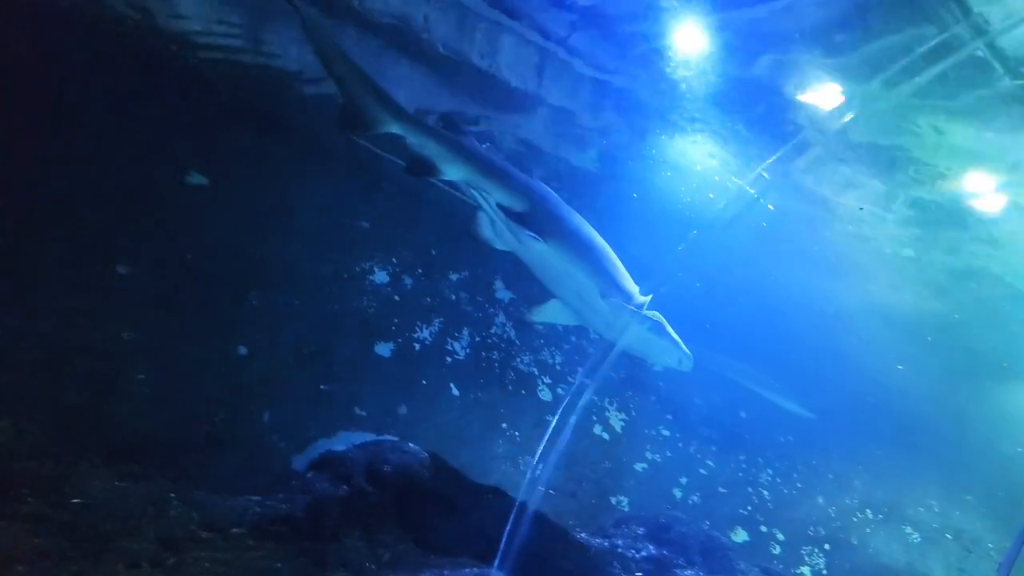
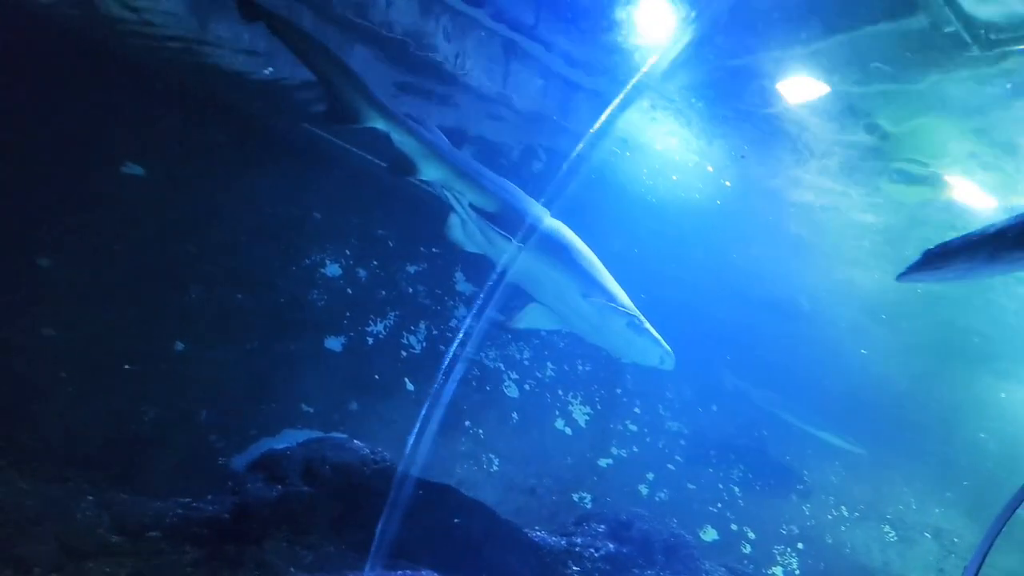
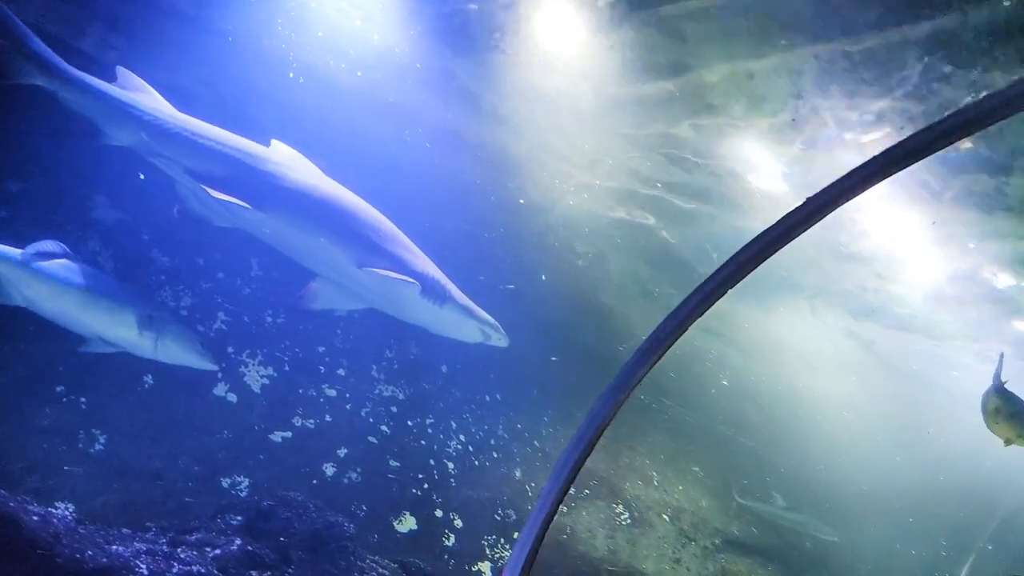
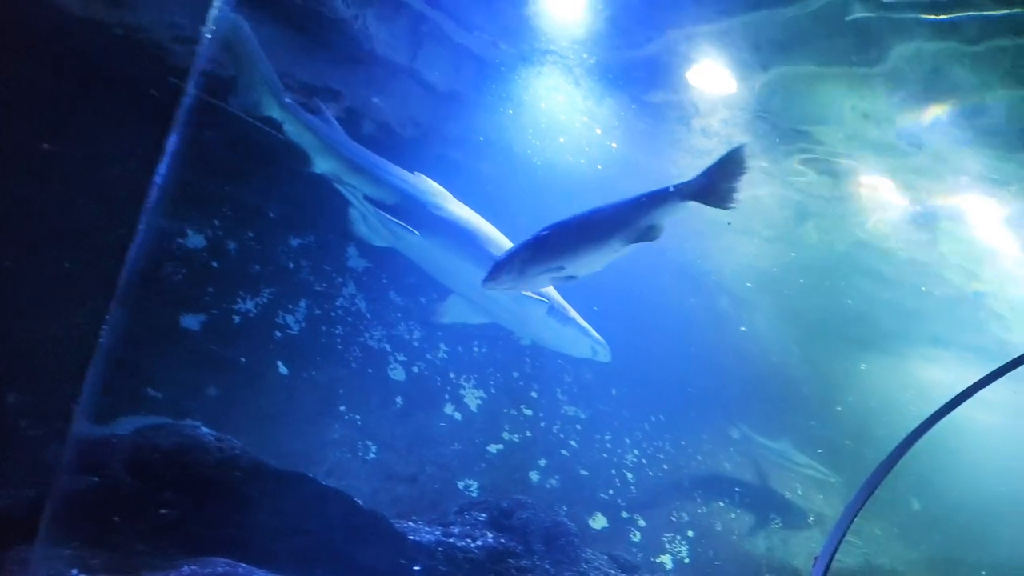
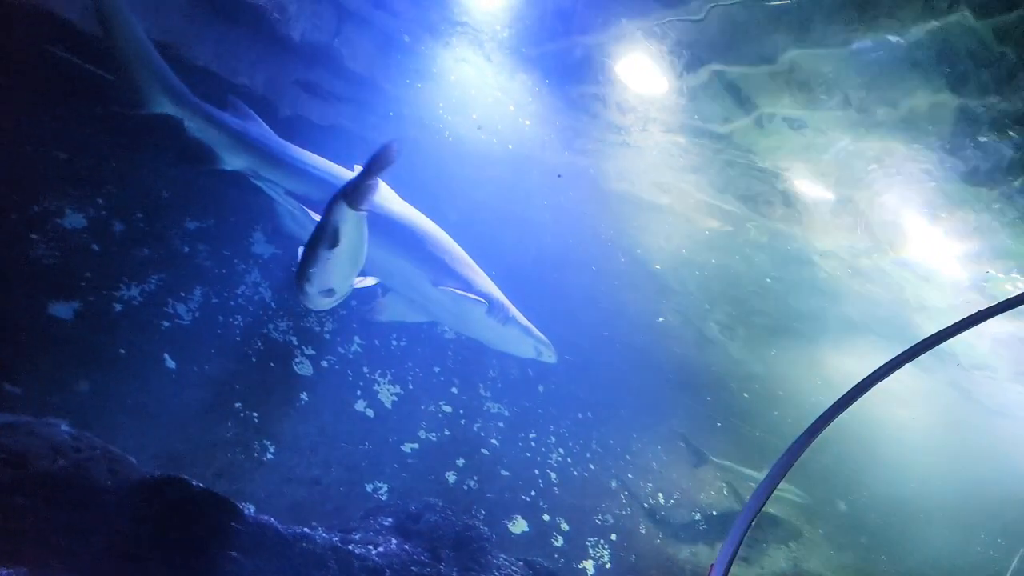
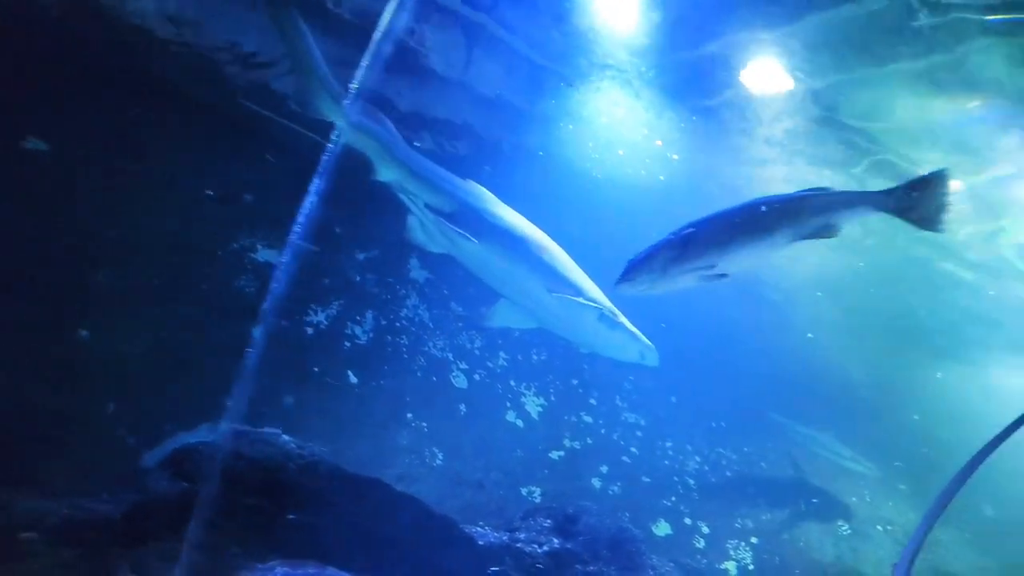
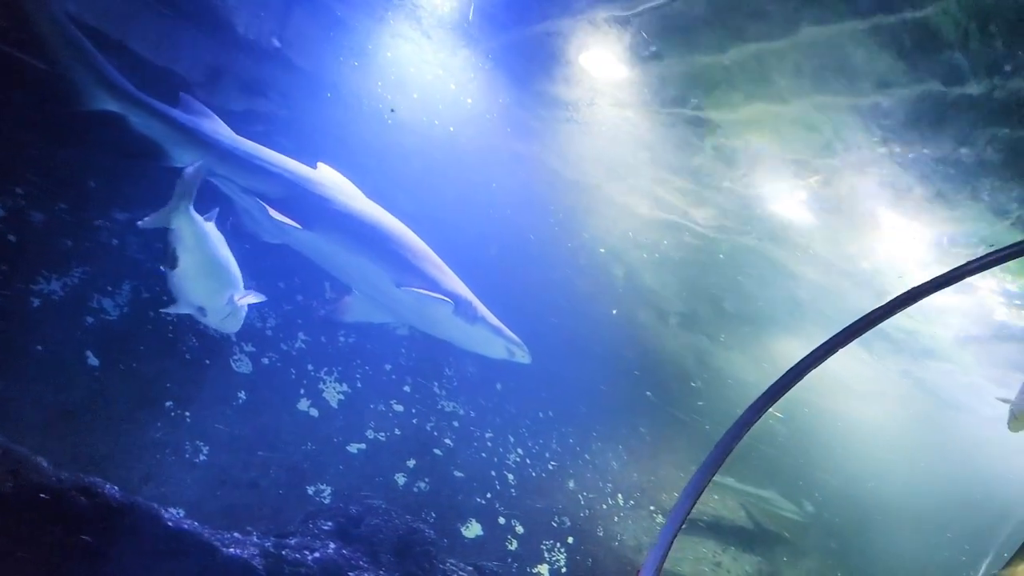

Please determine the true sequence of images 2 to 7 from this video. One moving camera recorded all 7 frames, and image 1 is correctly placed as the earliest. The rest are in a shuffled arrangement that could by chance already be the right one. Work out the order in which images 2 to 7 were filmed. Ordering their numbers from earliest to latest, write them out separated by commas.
2, 6, 4, 5, 7, 3
